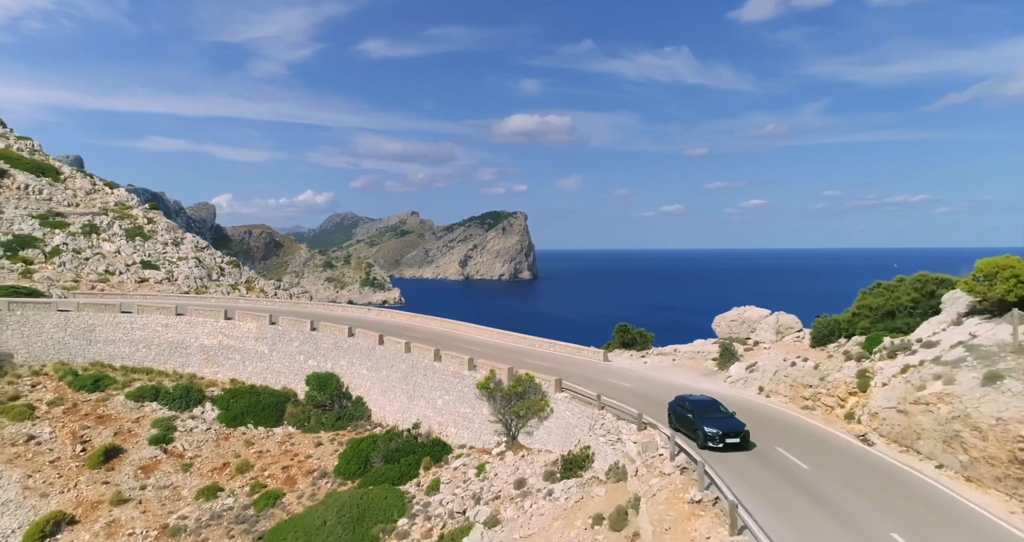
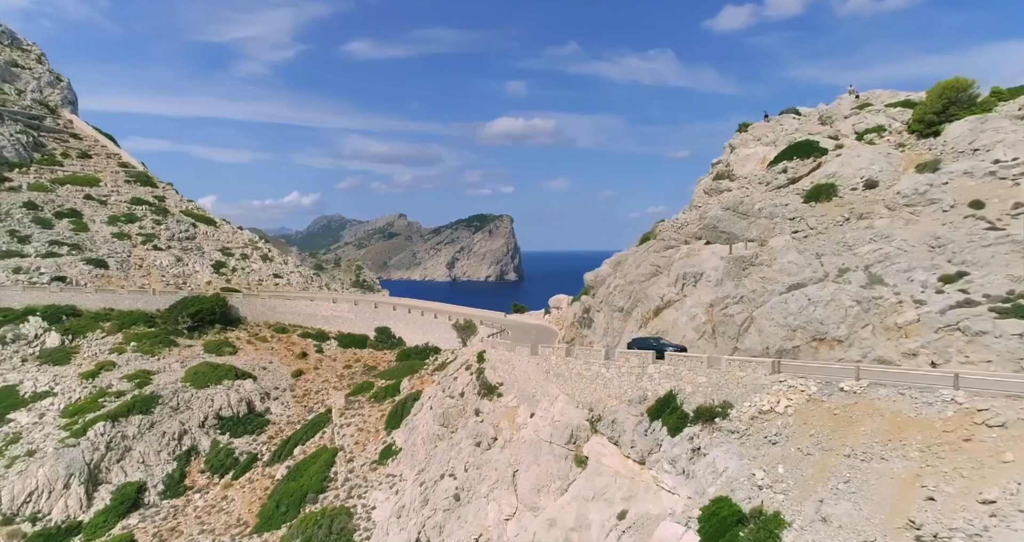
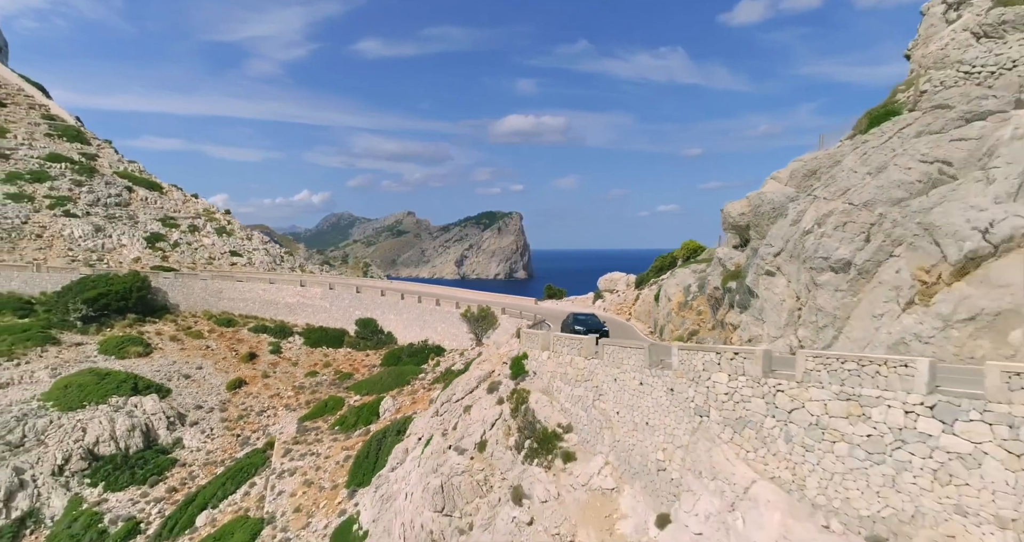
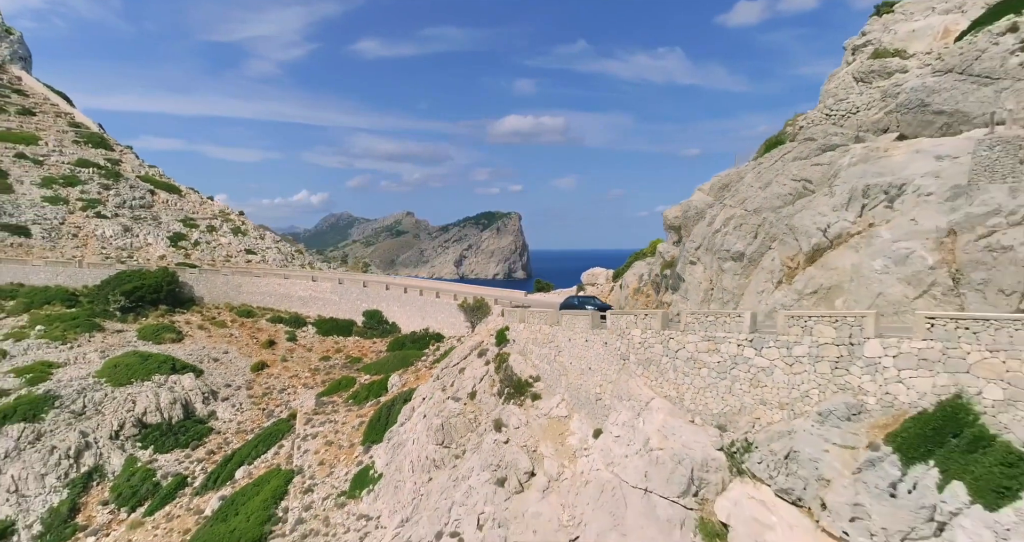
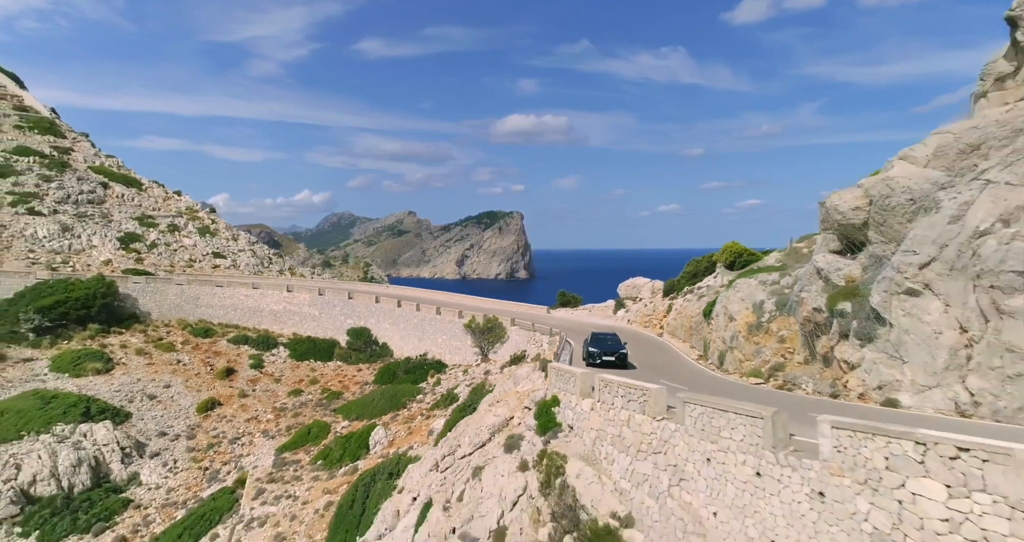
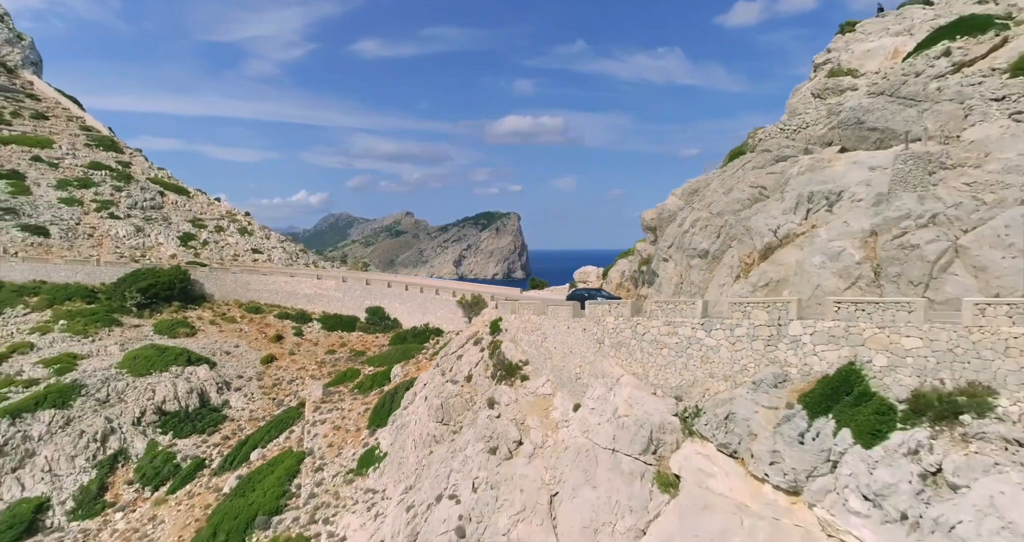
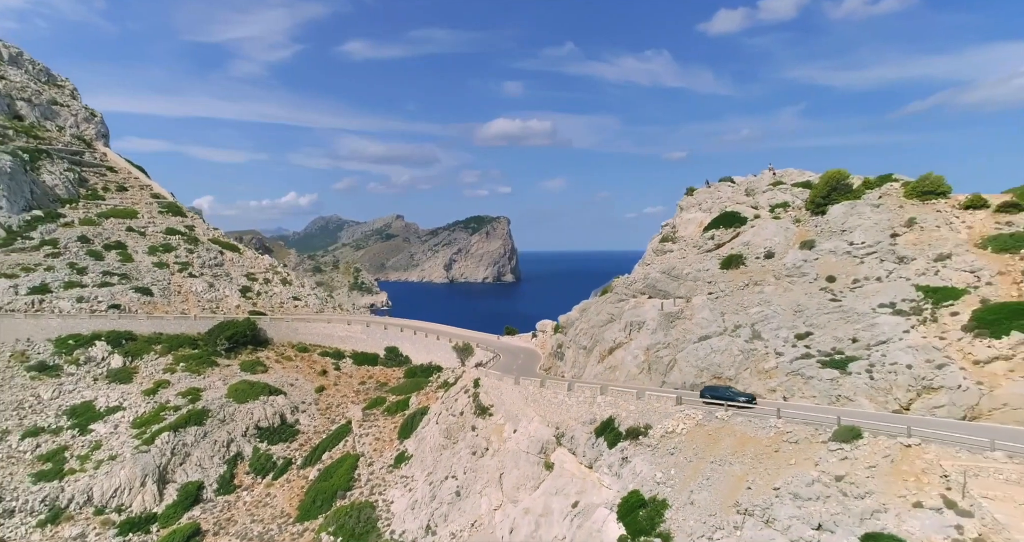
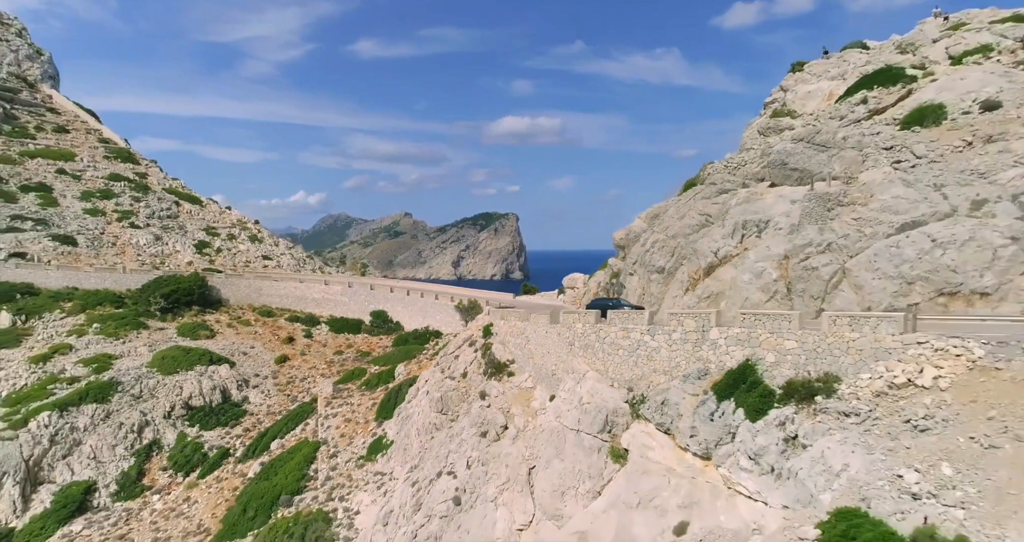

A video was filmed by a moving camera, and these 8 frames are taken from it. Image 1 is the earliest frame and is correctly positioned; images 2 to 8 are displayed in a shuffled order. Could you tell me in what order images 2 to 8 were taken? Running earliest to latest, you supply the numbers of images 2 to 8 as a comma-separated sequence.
5, 3, 4, 6, 8, 2, 7
